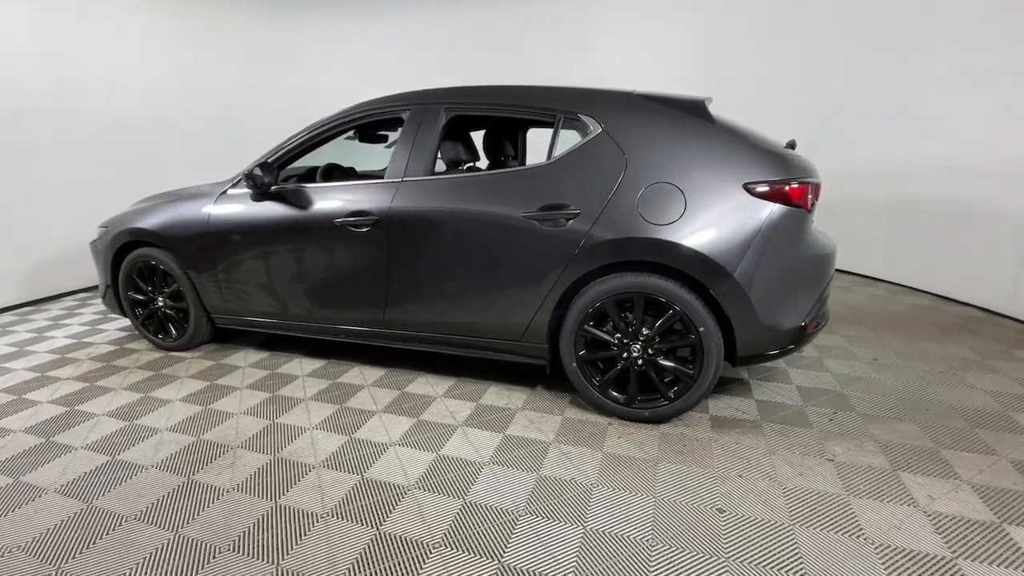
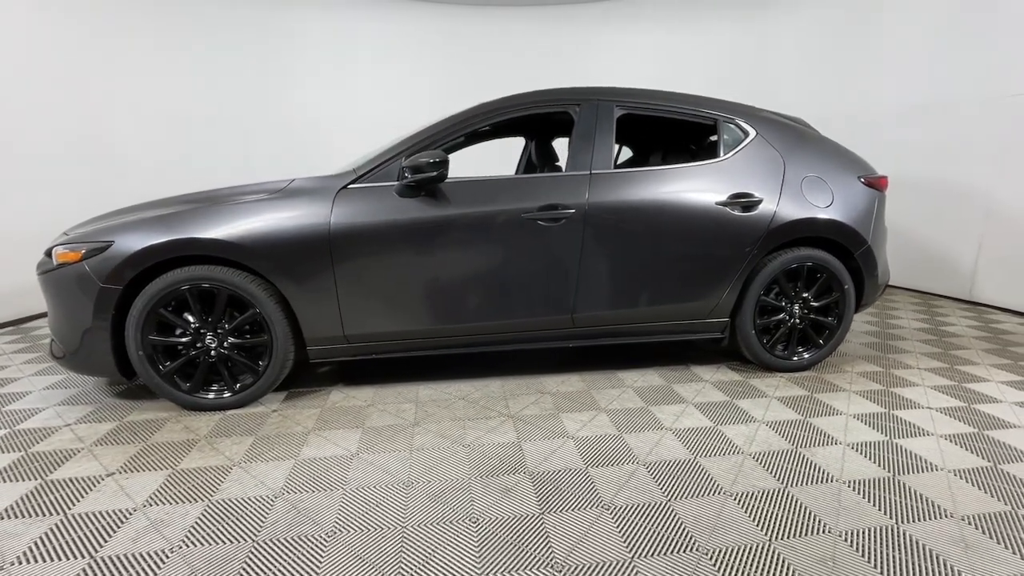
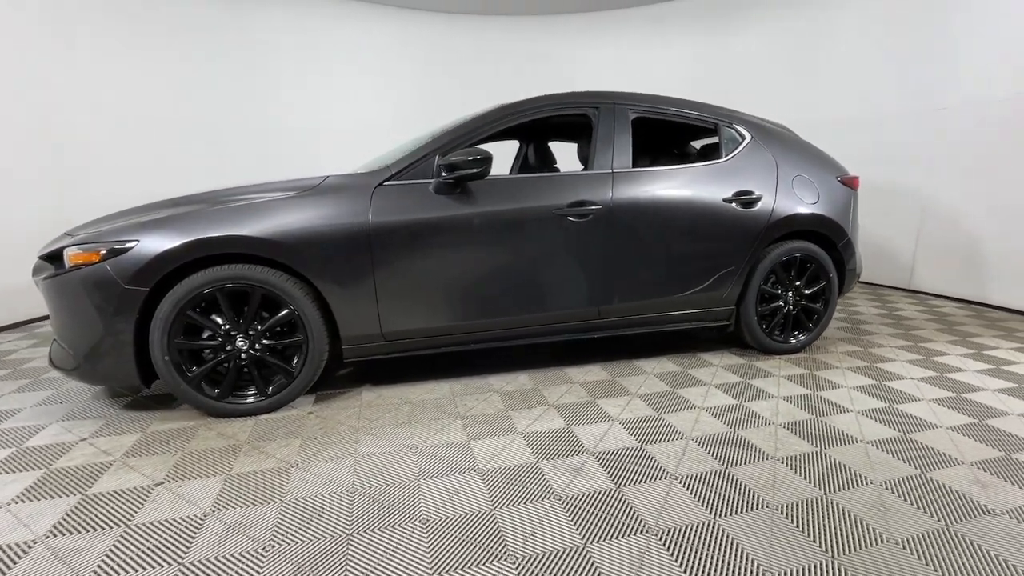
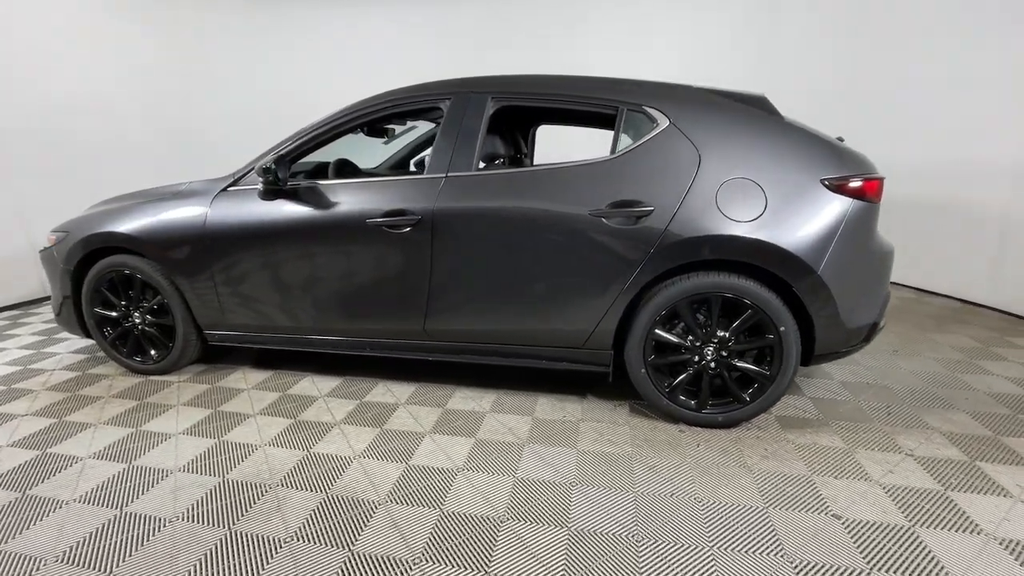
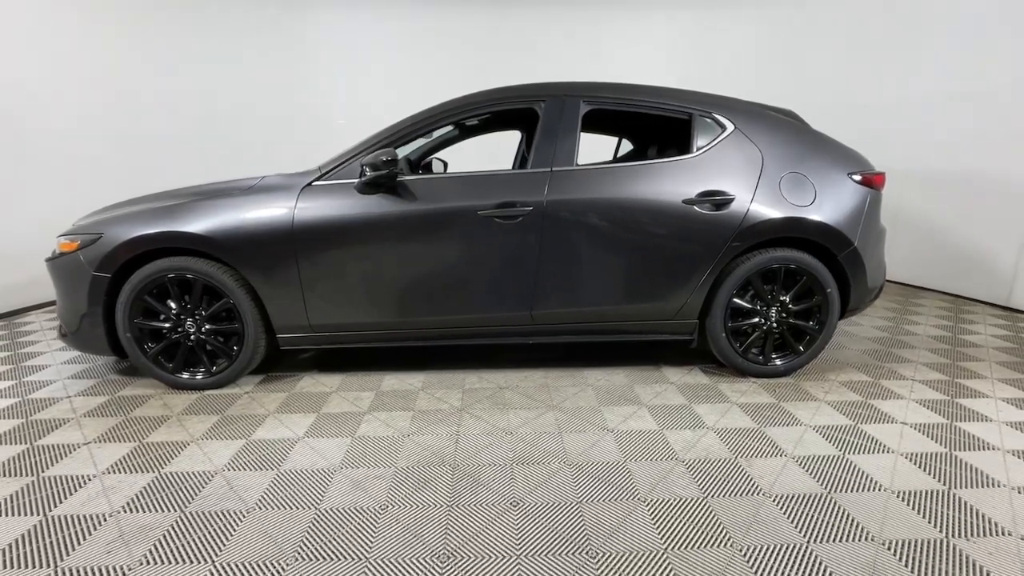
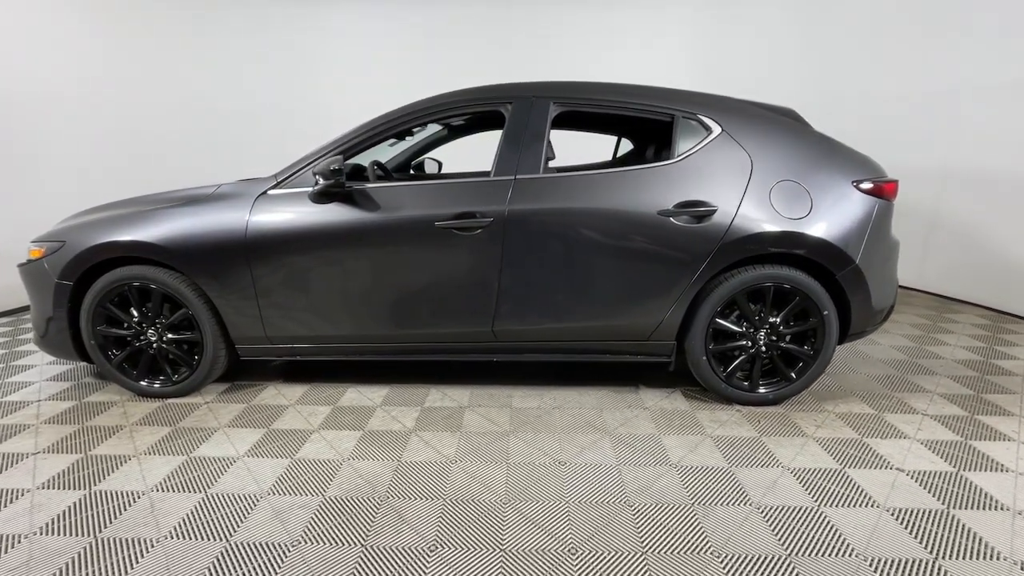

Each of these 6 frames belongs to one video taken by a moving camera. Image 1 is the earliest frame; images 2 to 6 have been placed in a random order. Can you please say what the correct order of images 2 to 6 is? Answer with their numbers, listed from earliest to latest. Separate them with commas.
4, 6, 5, 2, 3
